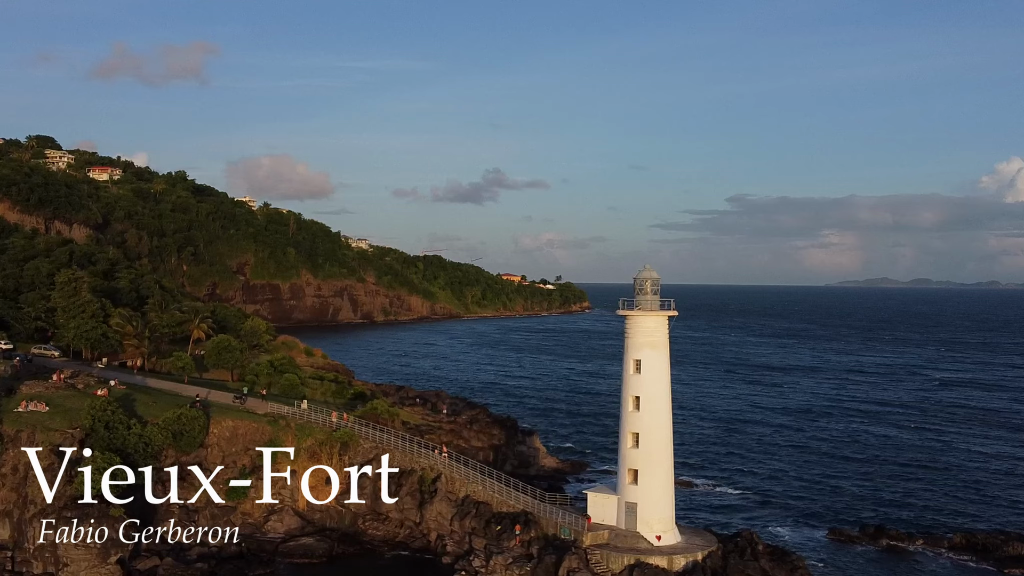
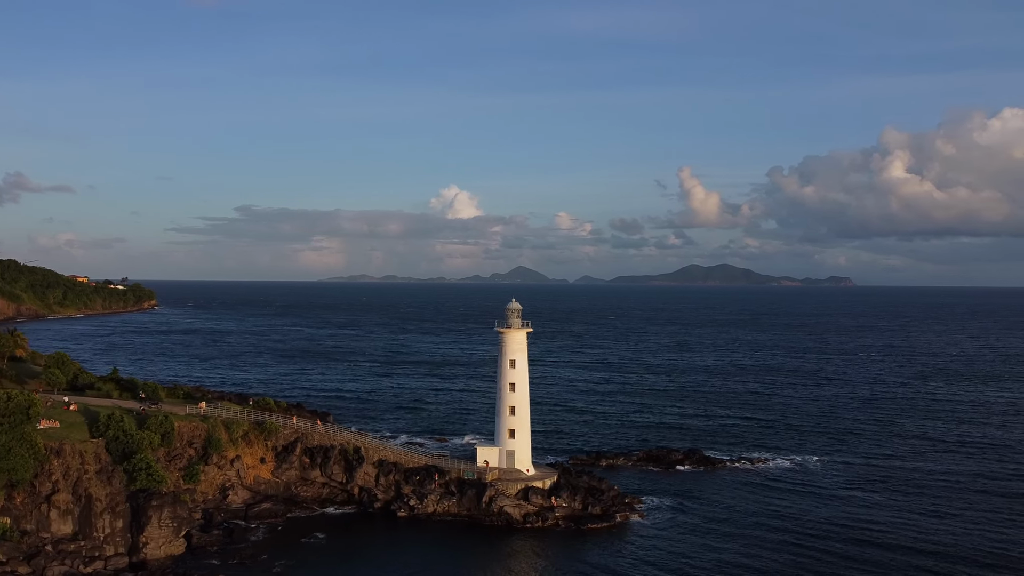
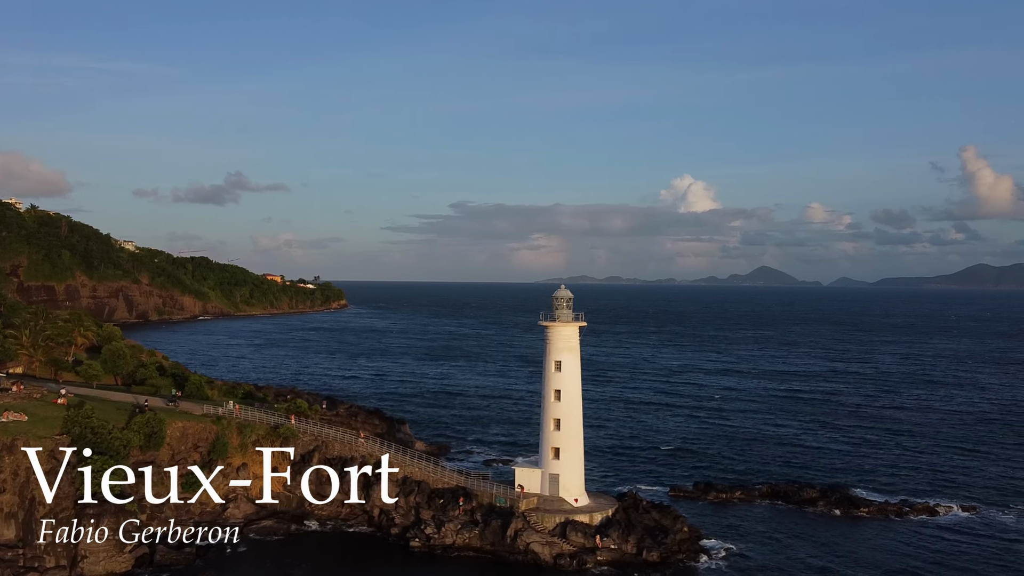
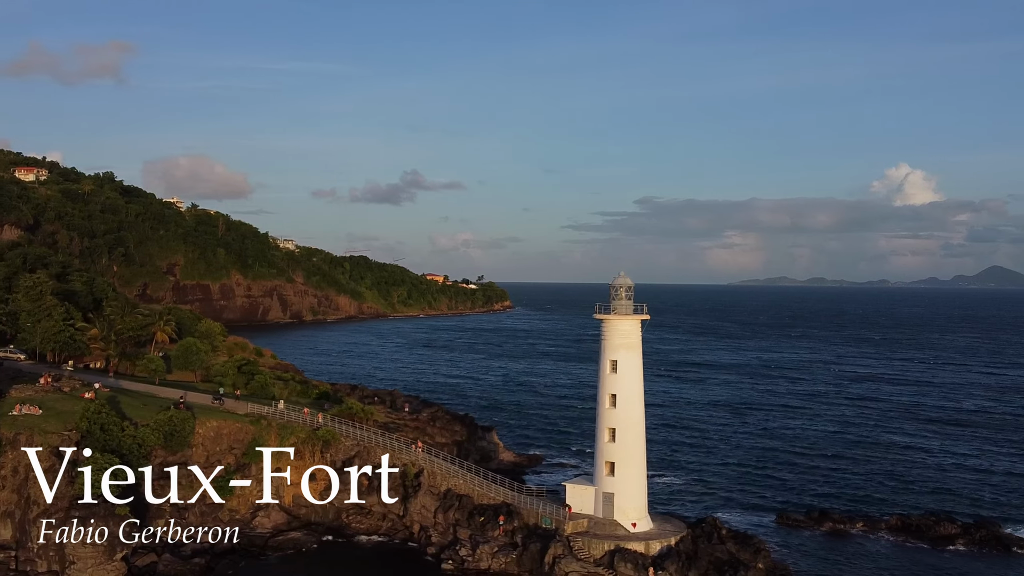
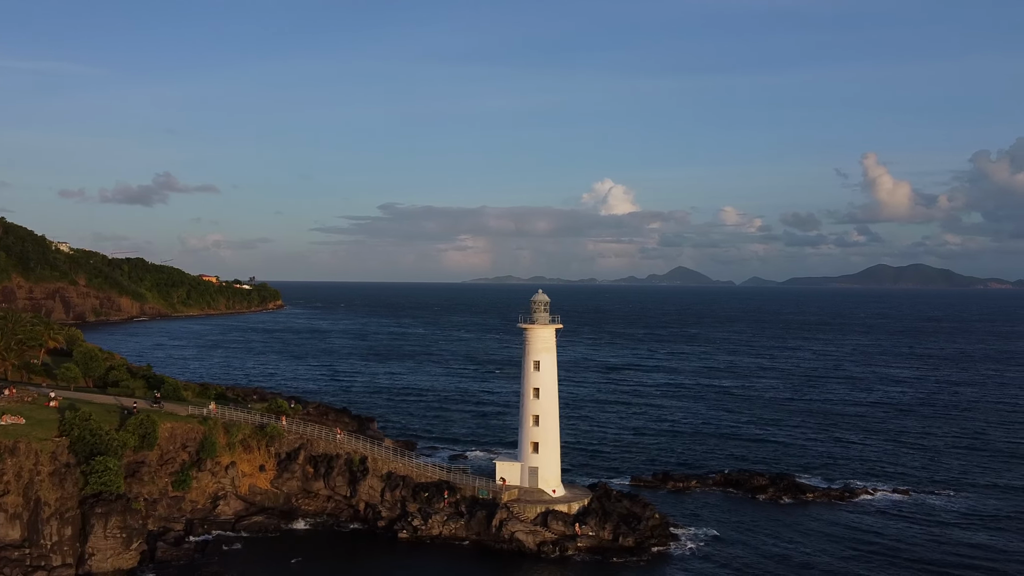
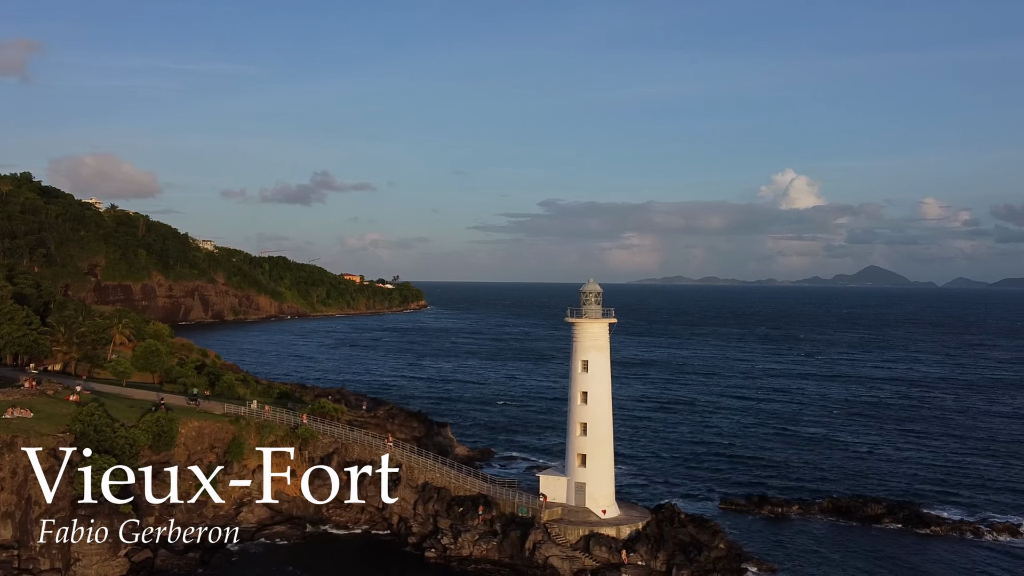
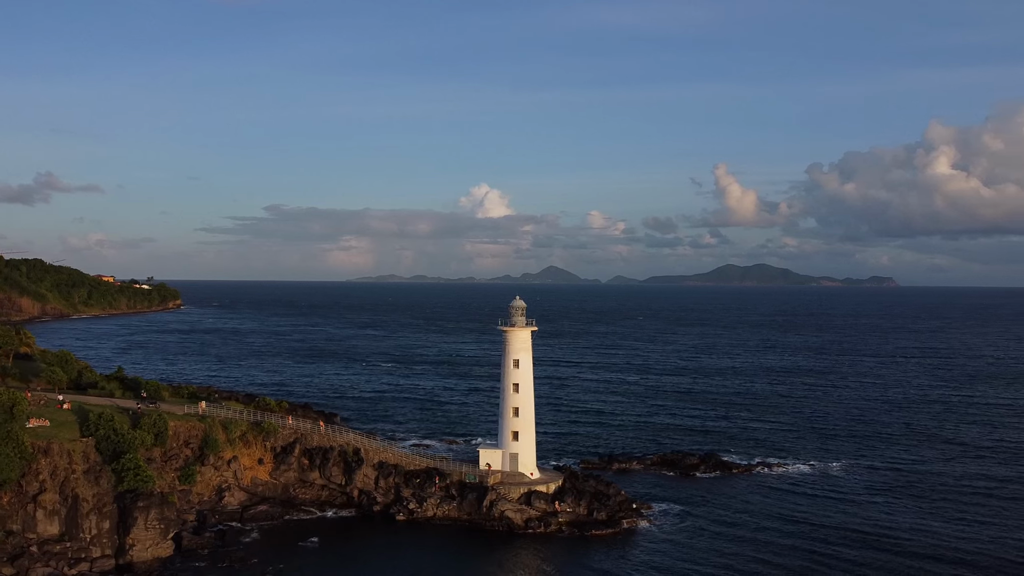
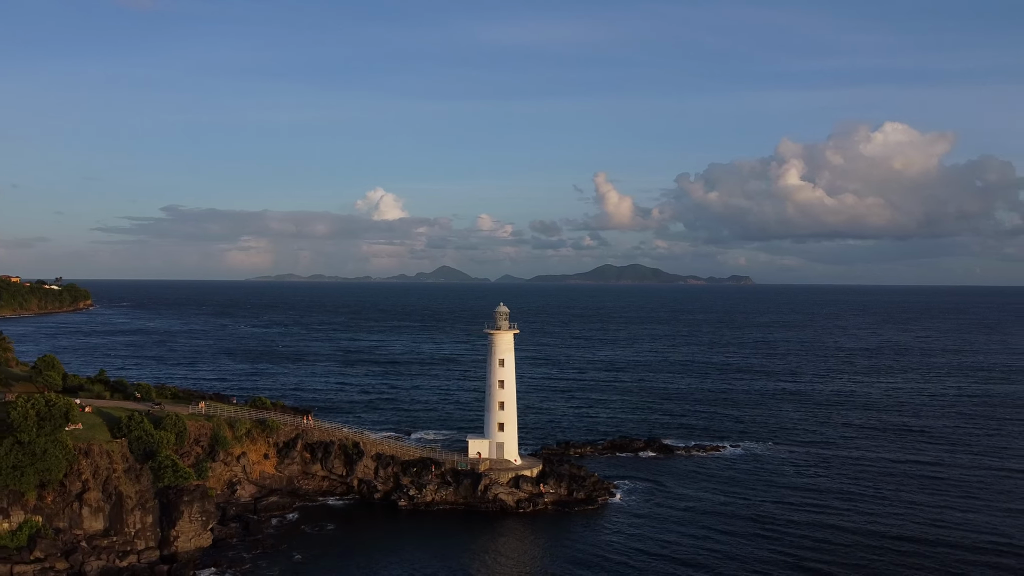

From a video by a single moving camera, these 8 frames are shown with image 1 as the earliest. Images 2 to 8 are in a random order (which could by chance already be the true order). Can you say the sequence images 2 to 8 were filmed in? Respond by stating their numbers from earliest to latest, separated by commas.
4, 6, 3, 5, 7, 2, 8
